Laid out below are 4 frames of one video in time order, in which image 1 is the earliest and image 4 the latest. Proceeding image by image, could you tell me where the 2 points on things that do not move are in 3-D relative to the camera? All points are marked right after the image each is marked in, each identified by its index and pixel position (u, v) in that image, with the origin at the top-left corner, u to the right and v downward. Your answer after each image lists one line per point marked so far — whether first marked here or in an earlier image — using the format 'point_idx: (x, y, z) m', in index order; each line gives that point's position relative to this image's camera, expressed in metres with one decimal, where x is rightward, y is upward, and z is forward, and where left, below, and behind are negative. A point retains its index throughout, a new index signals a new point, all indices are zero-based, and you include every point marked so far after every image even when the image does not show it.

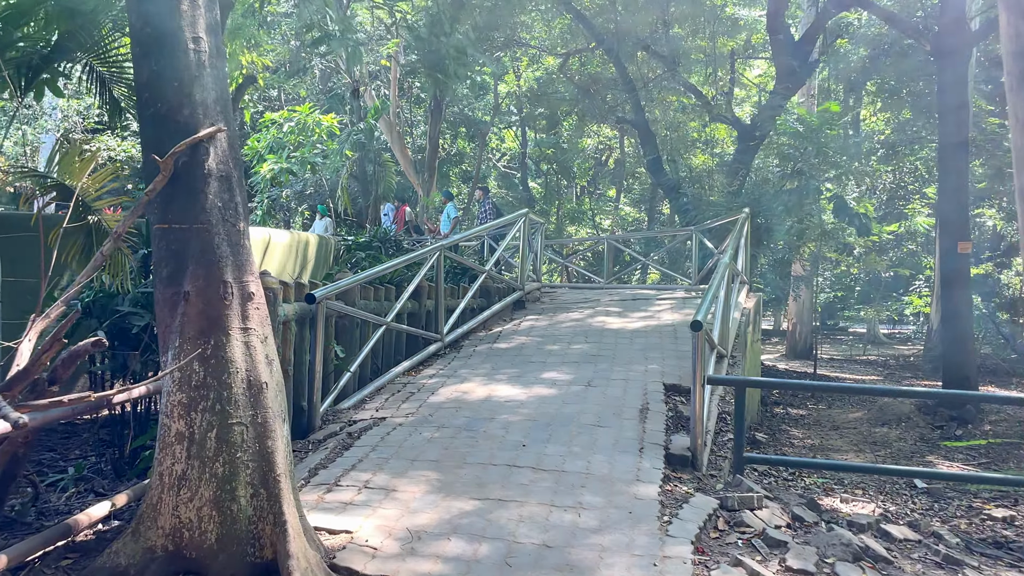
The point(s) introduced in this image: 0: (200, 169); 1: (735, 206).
0: (-1.0, +0.4, +3.2) m
1: (+2.8, +1.0, +12.6) m
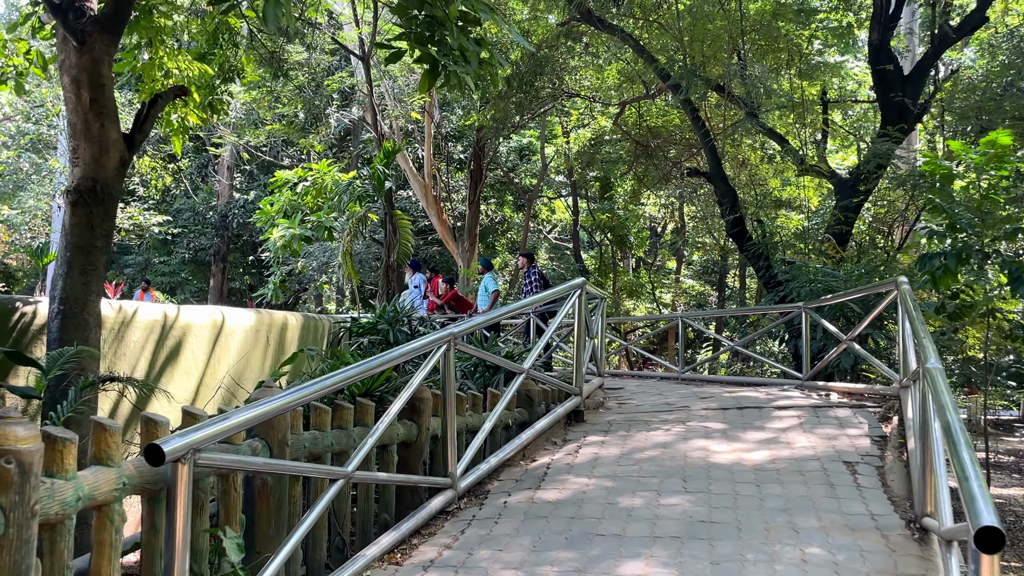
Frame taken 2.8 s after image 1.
0: (-1.0, +0.1, +0.7) m
1: (+3.4, +0.1, +9.9) m
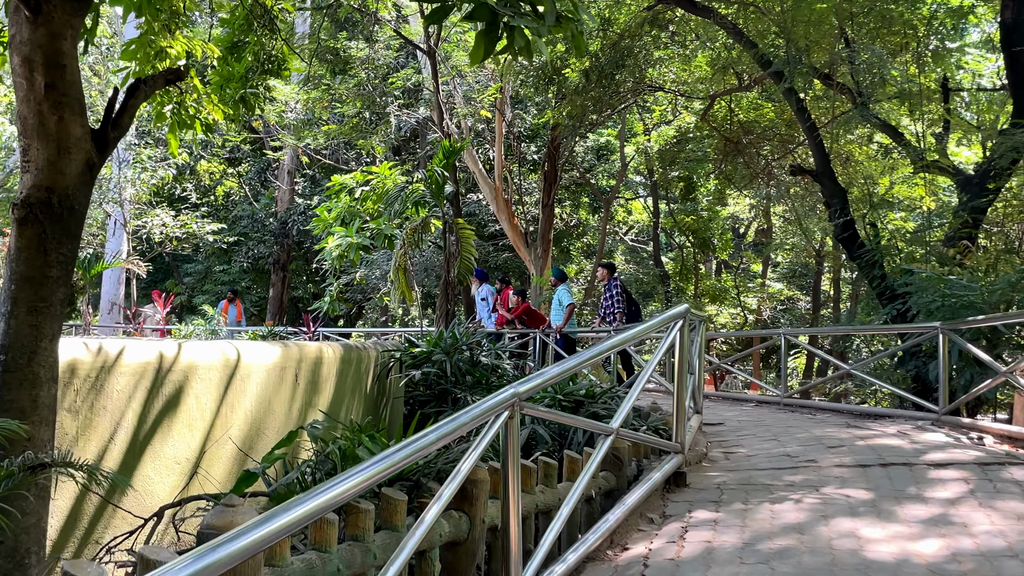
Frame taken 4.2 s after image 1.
0: (-1.0, 0.0, -0.4) m
1: (+4.0, 0.0, +8.5) m
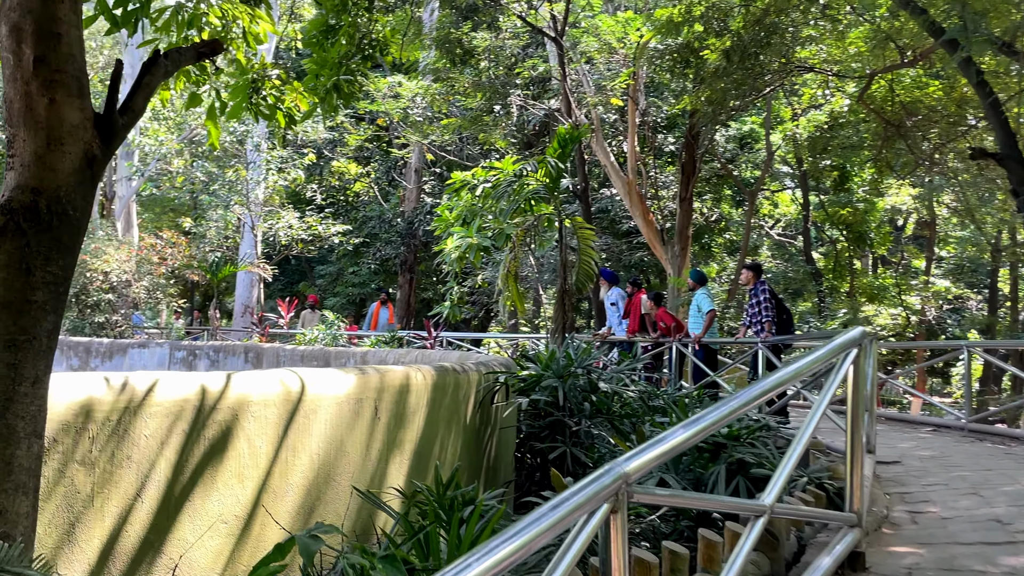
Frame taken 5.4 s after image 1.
0: (-1.2, -0.1, -1.2) m
1: (+5.0, 0.0, +6.8) m
